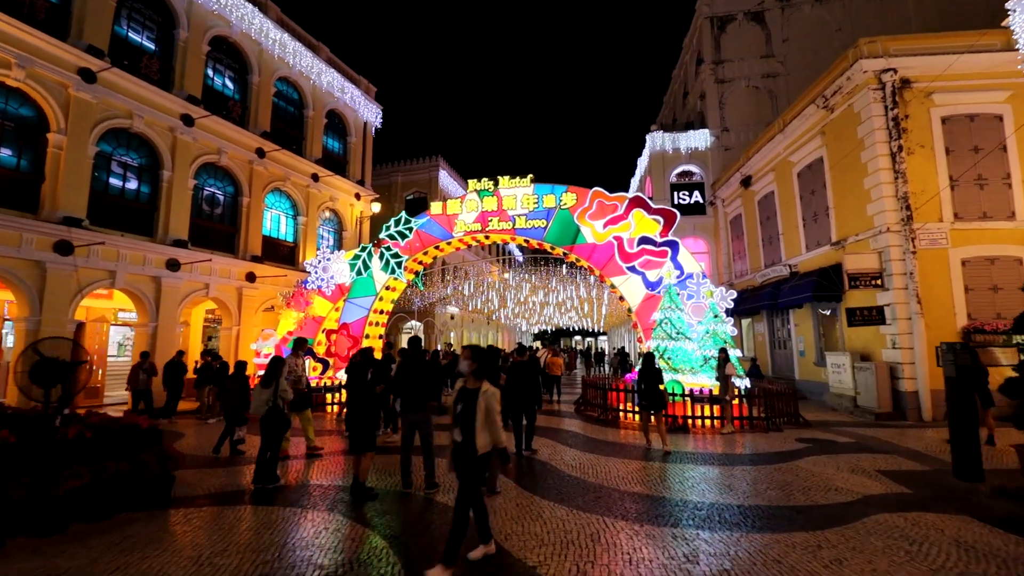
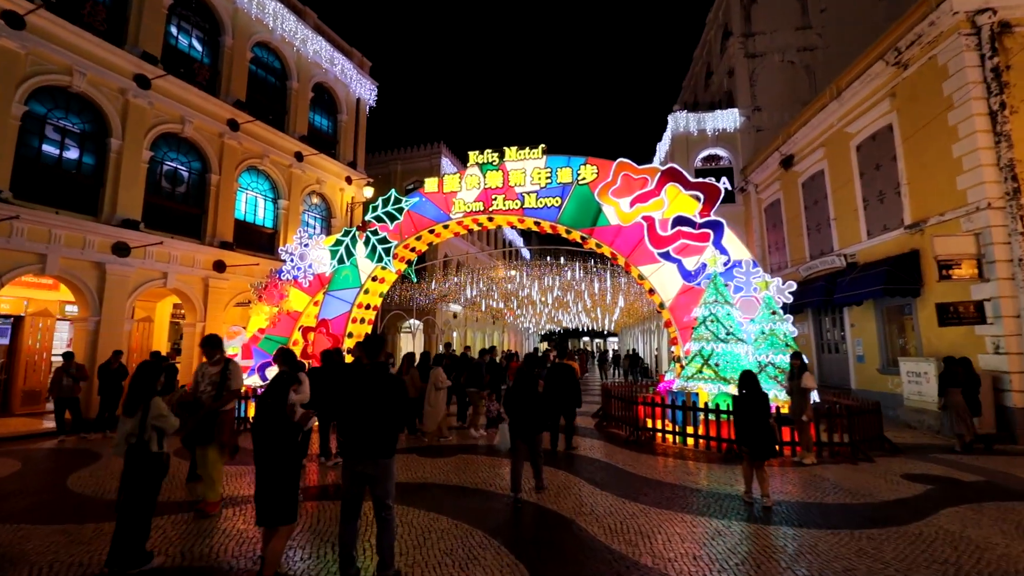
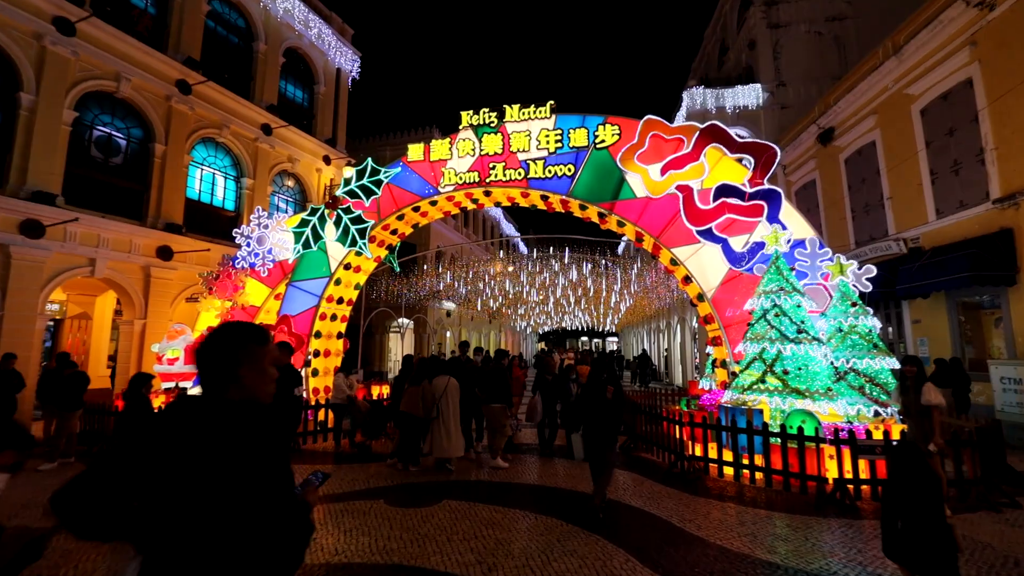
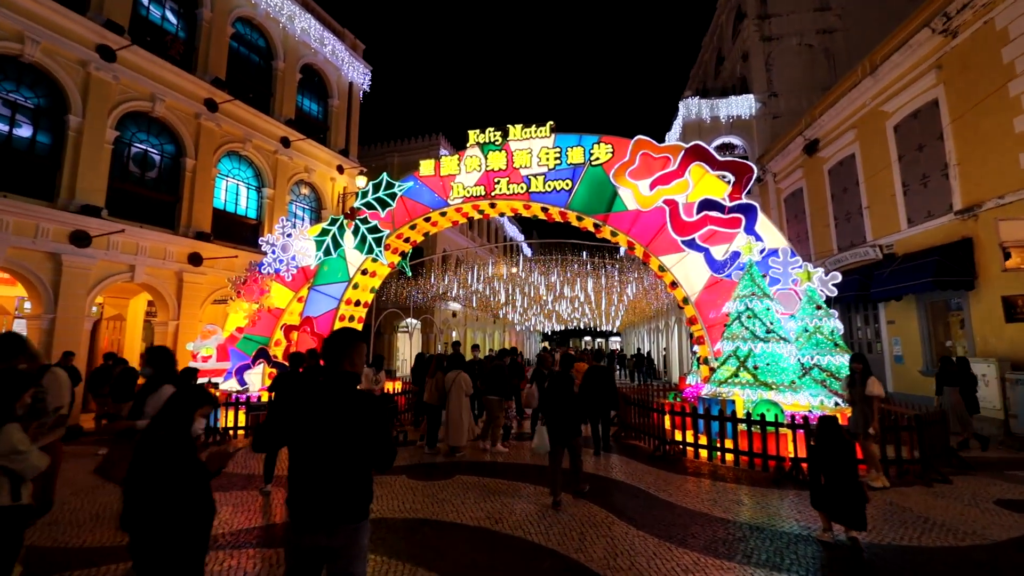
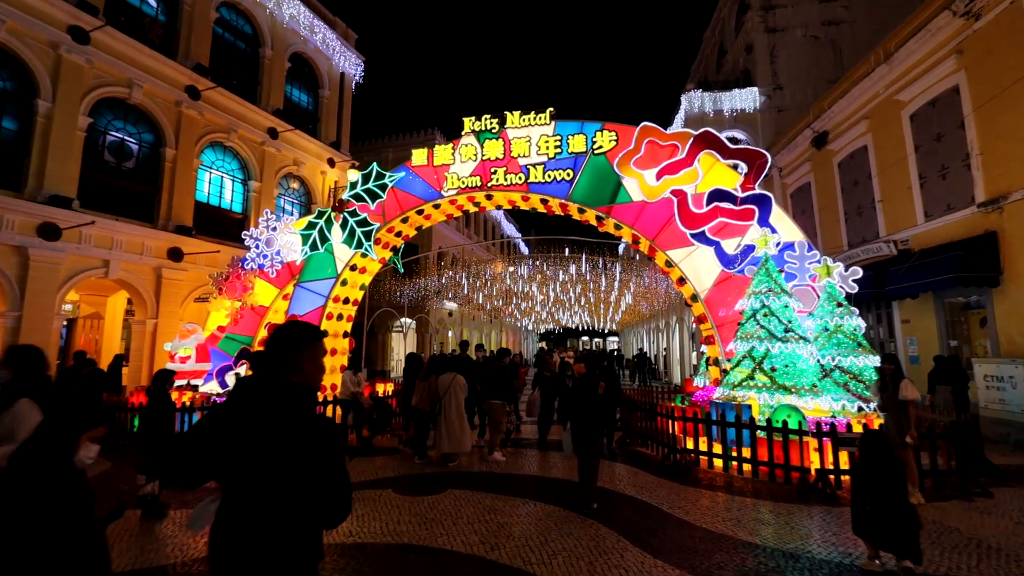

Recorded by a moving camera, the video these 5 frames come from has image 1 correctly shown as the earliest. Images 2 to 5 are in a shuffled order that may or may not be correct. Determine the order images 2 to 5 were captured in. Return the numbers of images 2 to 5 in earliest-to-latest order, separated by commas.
2, 4, 5, 3
